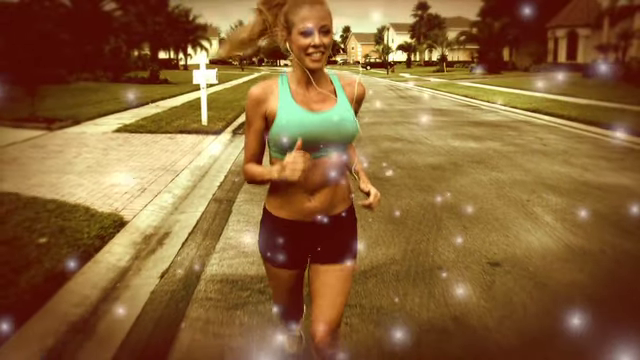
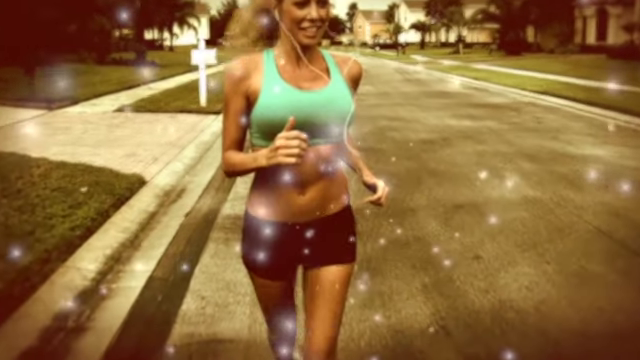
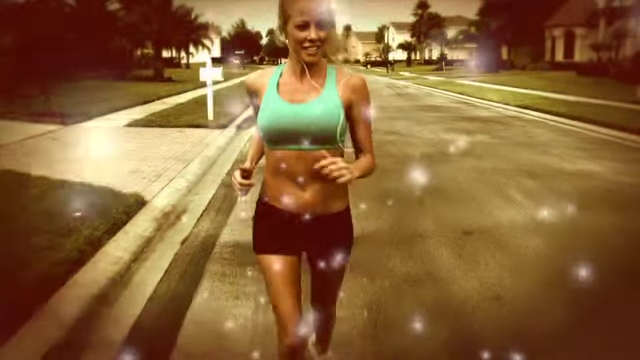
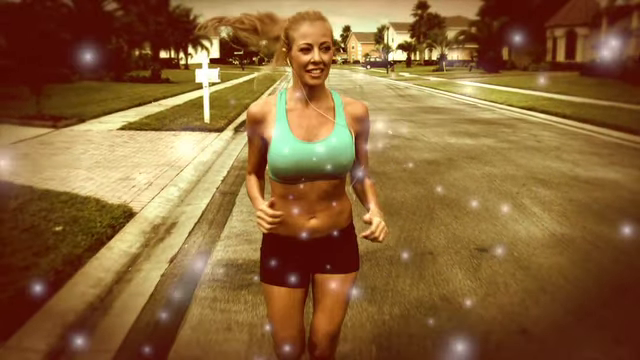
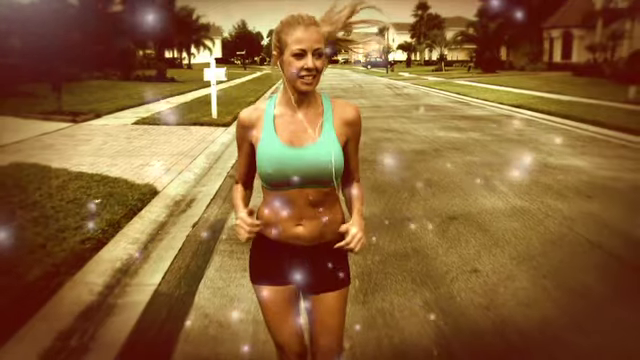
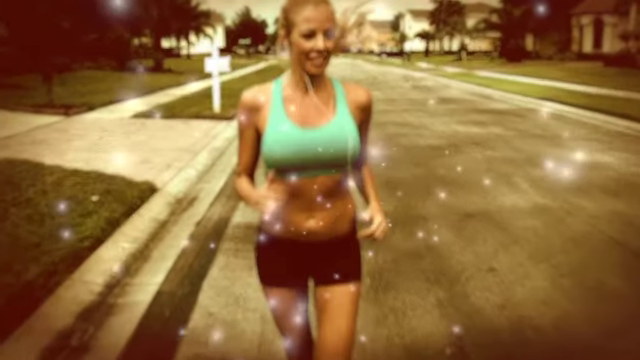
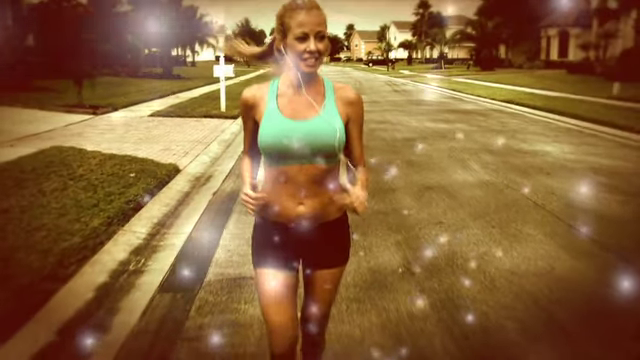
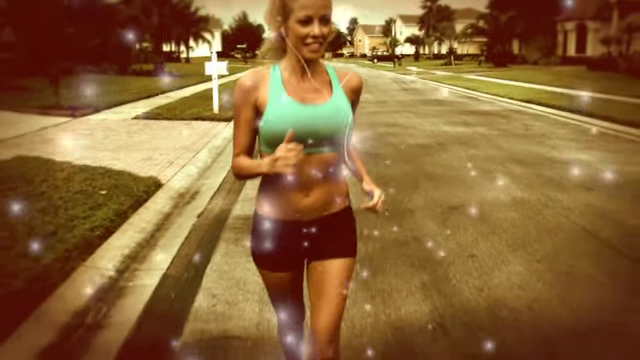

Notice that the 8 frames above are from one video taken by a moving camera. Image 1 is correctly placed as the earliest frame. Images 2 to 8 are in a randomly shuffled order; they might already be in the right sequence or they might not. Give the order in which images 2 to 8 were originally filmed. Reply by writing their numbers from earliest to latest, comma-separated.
4, 3, 5, 6, 8, 2, 7
